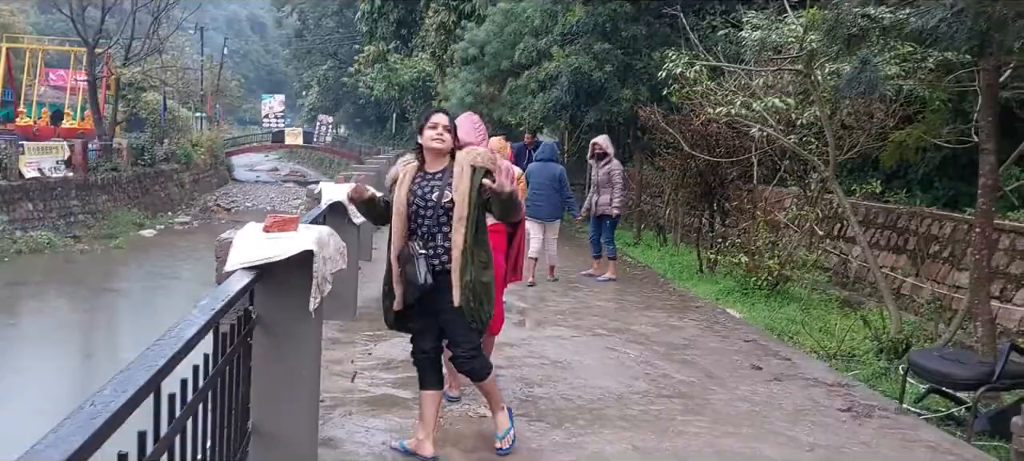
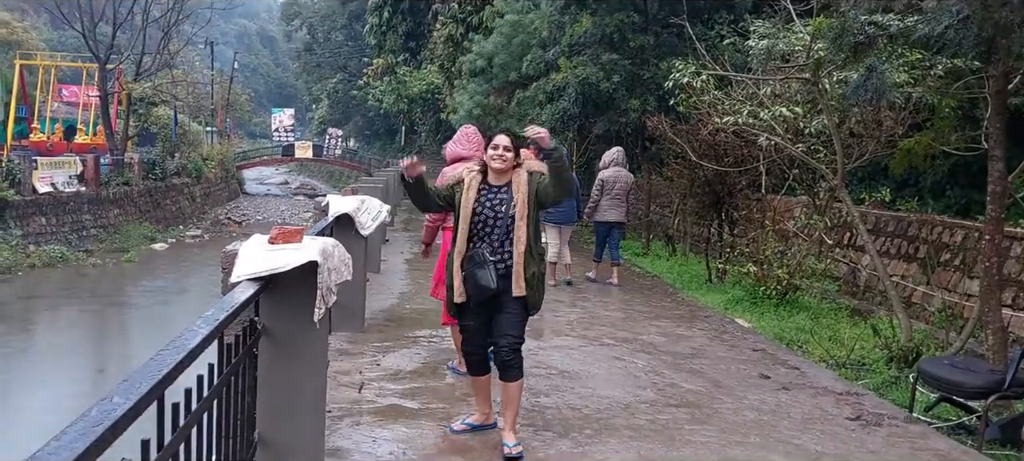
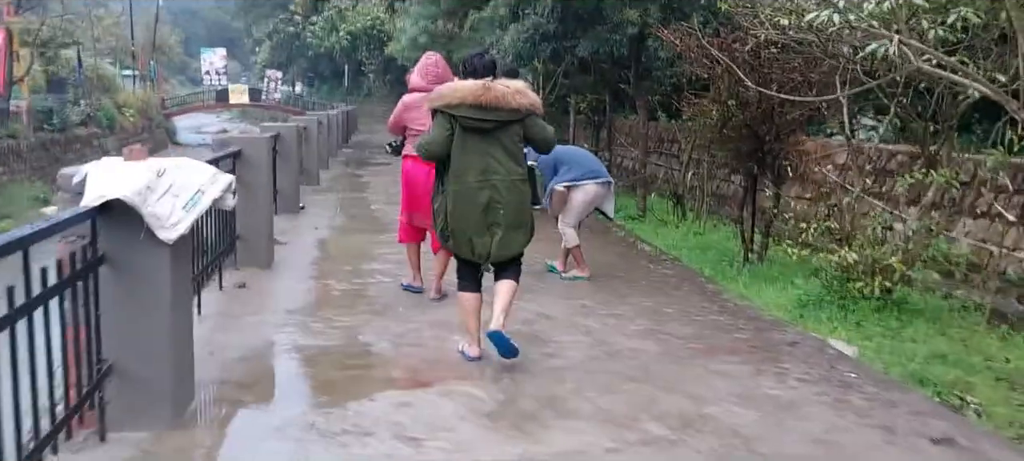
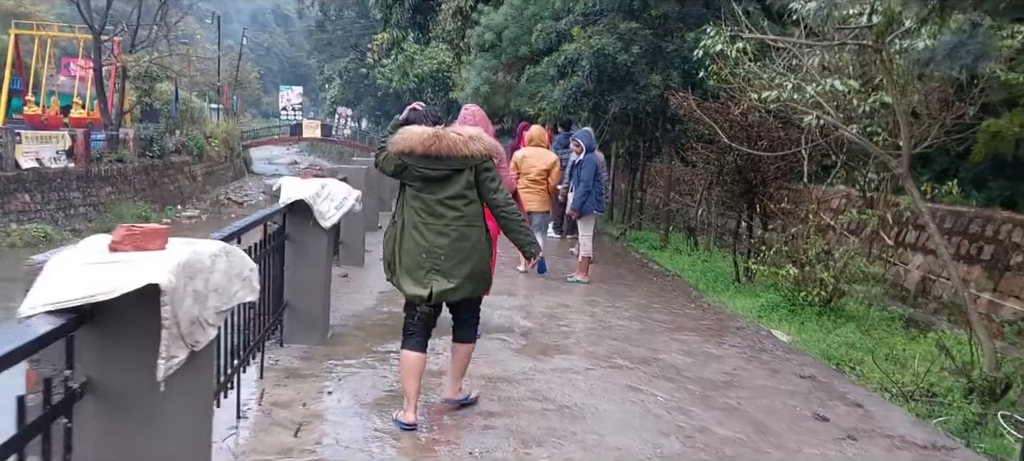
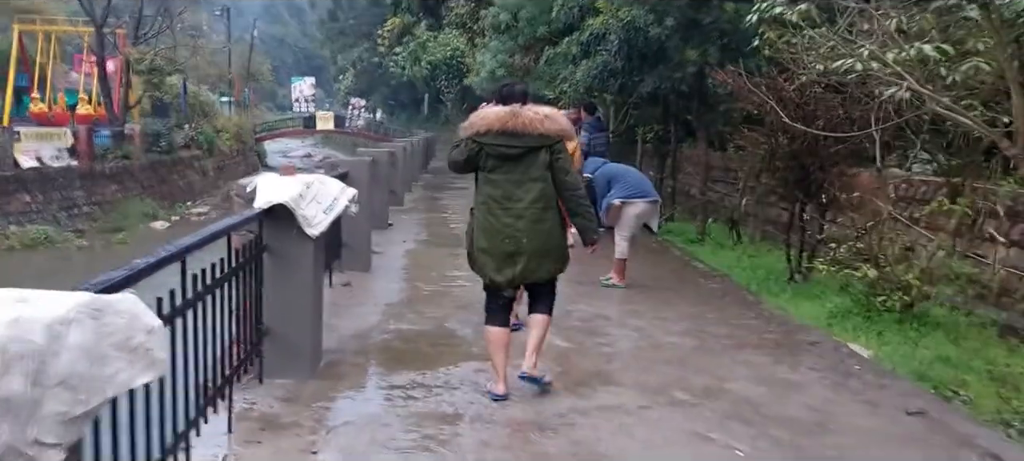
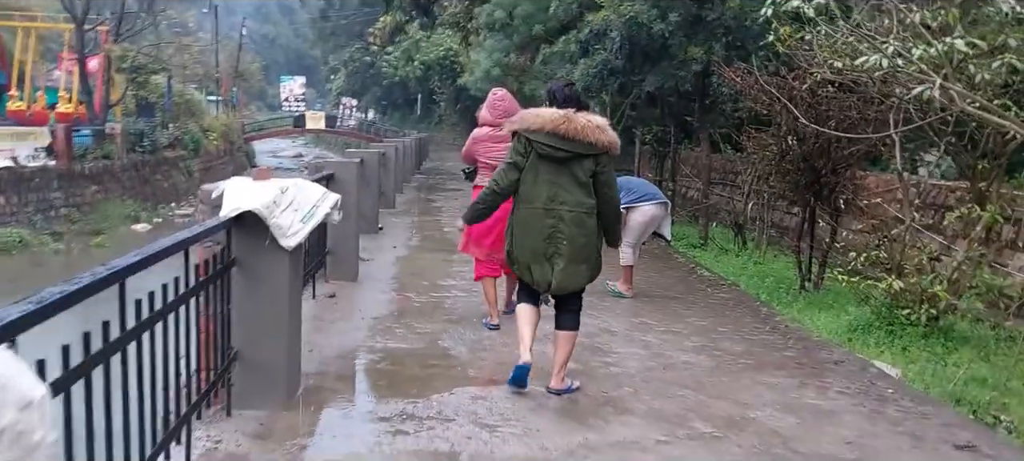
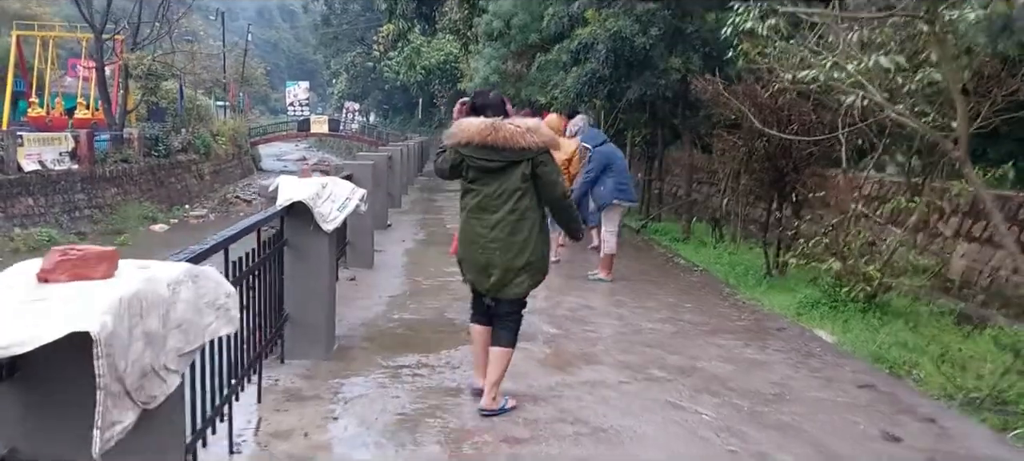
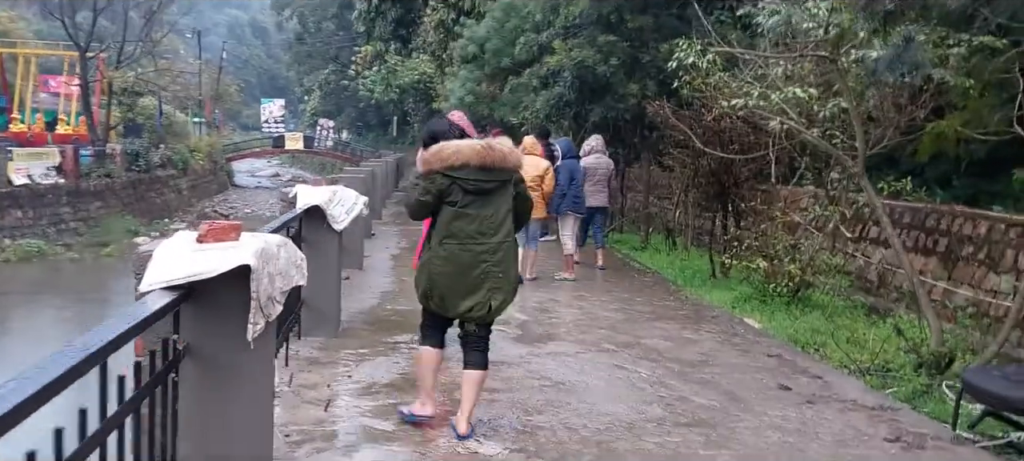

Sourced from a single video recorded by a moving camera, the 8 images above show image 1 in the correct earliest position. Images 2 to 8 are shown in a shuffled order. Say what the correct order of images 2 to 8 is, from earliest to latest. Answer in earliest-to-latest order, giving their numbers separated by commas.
2, 8, 4, 7, 5, 6, 3
